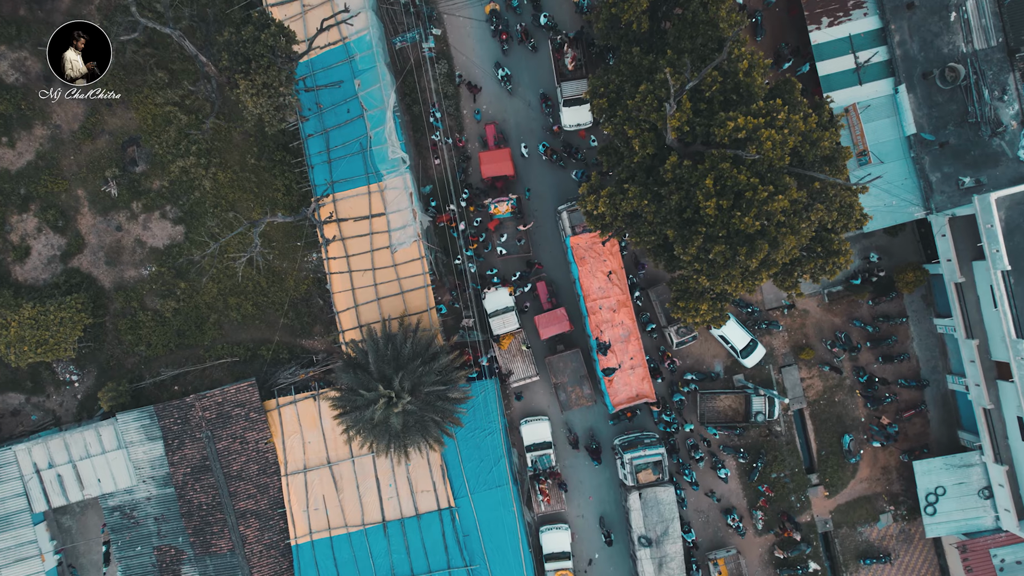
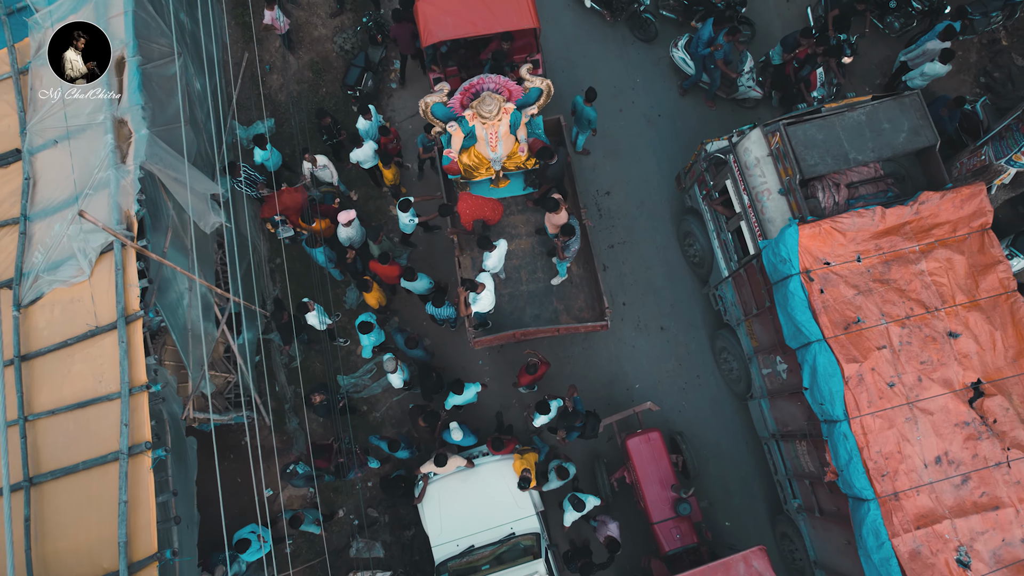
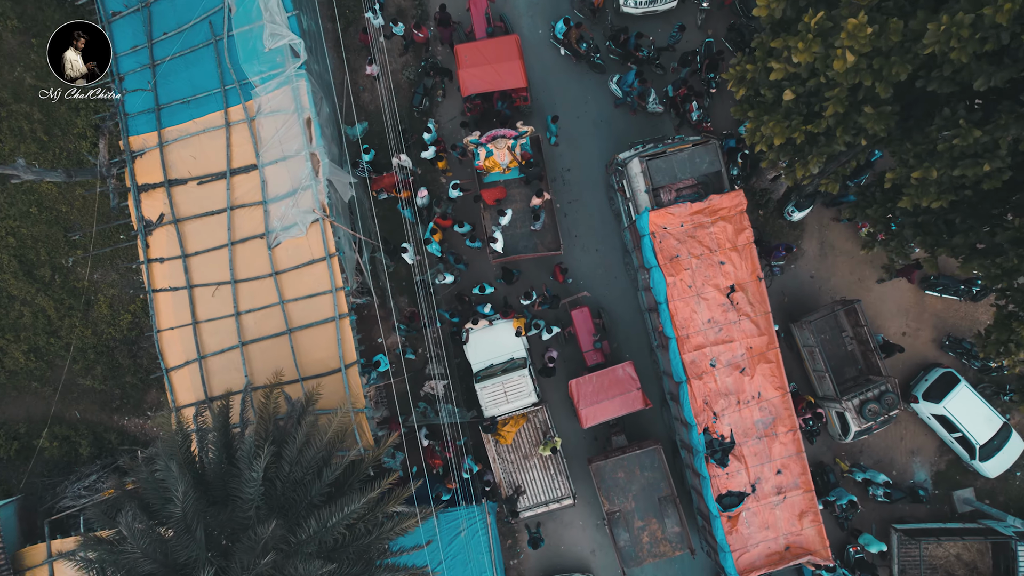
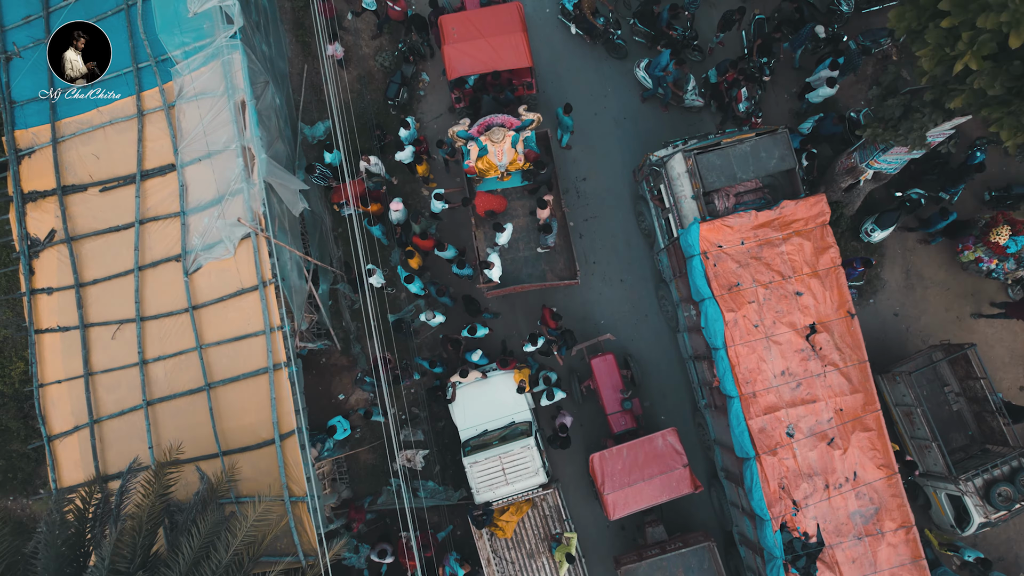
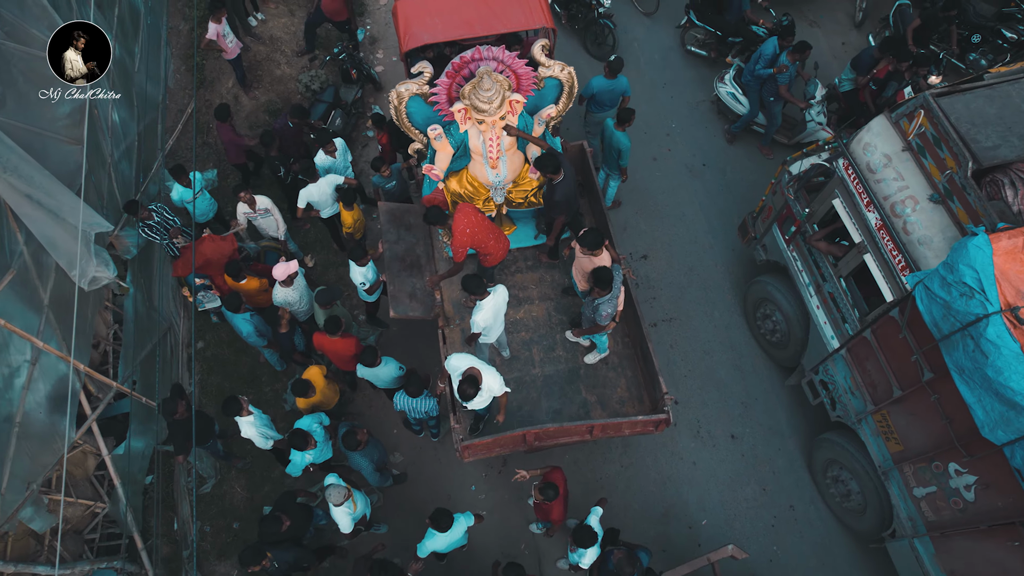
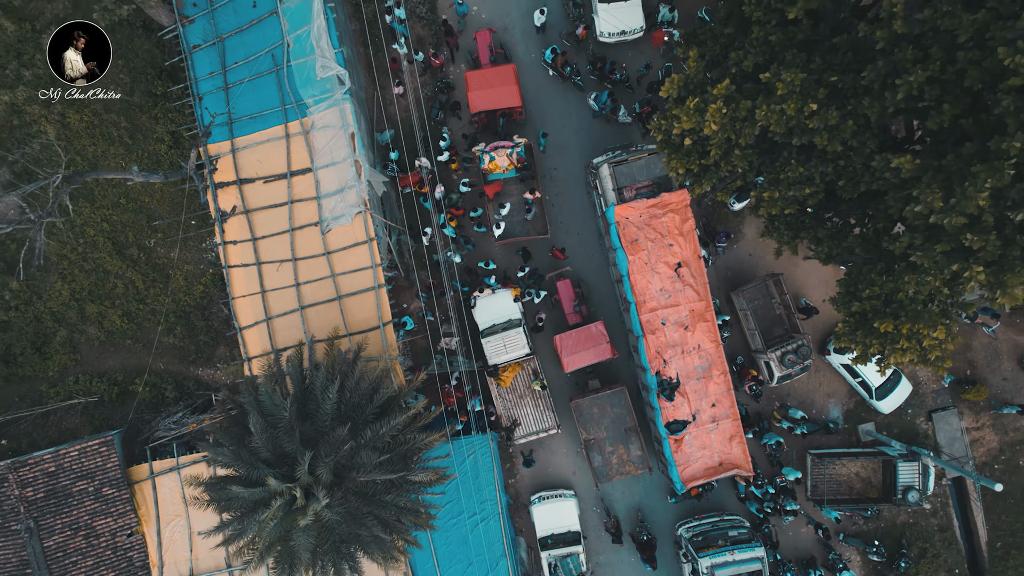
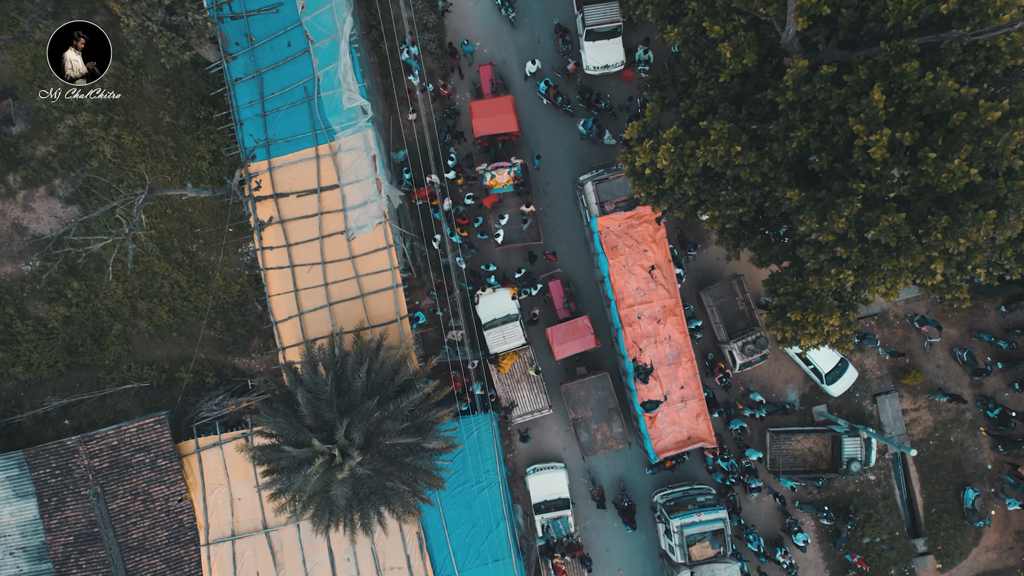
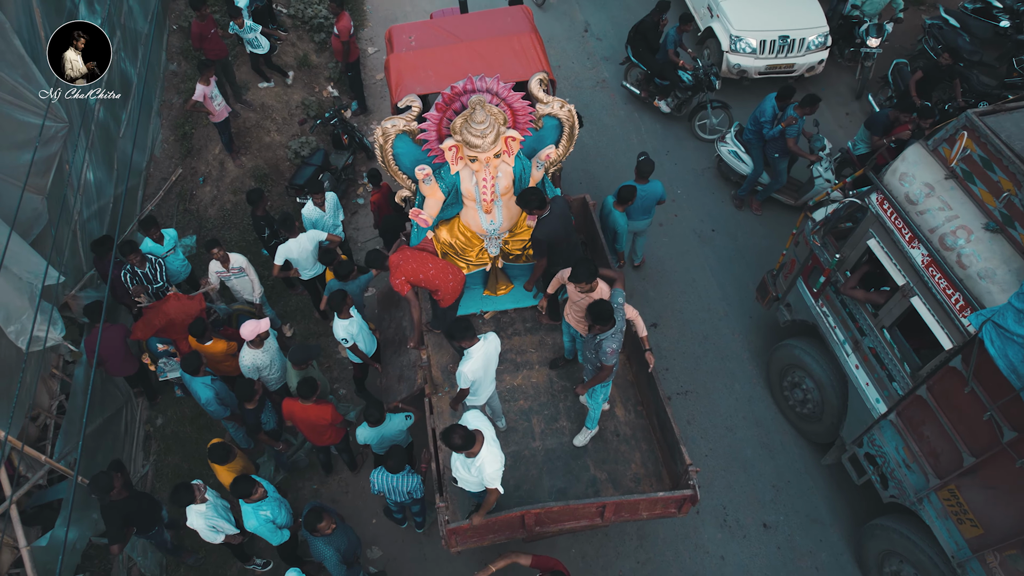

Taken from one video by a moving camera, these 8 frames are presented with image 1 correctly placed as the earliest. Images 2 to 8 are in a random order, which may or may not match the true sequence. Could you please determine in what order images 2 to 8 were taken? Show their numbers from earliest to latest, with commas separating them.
7, 6, 3, 4, 2, 5, 8
